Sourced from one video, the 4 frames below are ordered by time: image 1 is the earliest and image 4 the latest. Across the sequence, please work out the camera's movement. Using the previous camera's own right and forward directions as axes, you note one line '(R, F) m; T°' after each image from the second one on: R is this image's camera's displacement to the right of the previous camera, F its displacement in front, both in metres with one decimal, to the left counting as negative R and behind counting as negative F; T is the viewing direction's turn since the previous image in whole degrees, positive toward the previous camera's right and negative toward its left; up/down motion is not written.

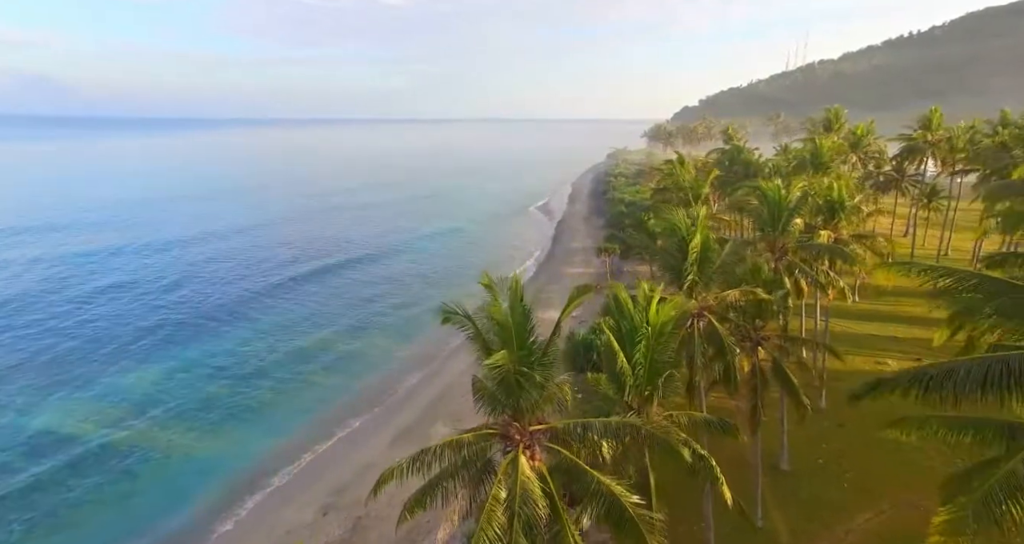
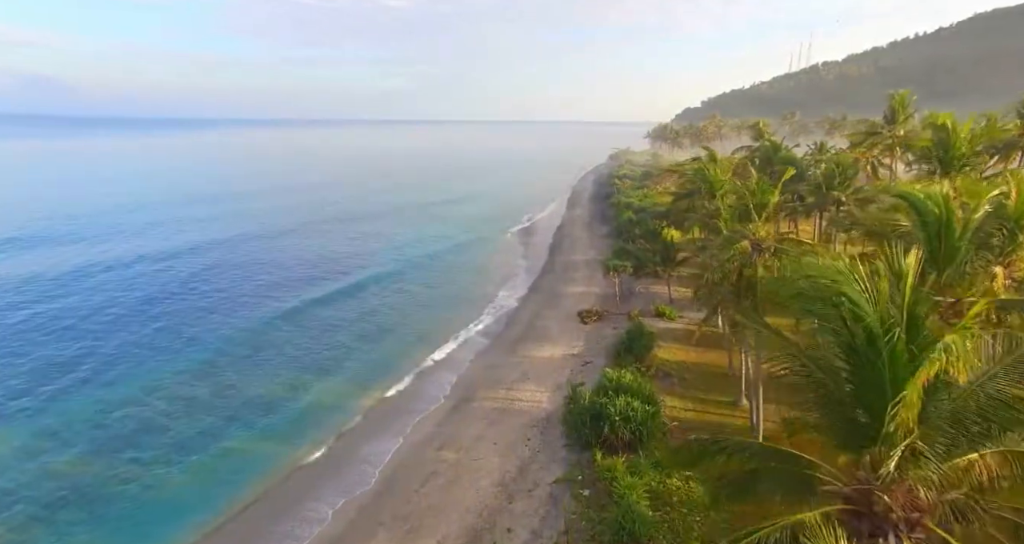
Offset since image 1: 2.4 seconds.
(+0.7, +8.5) m; 0°
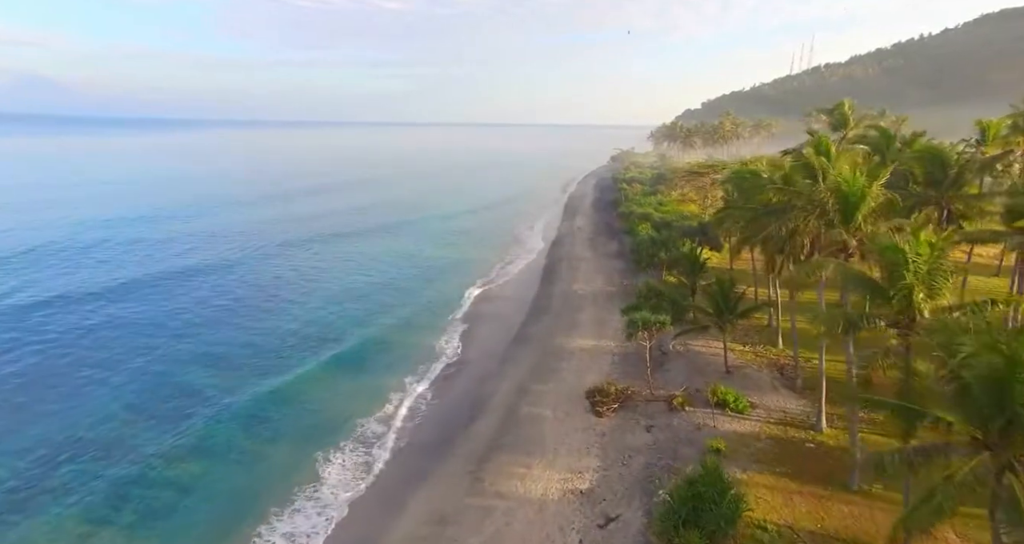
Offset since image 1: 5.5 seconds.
(+1.1, +14.2) m; 0°
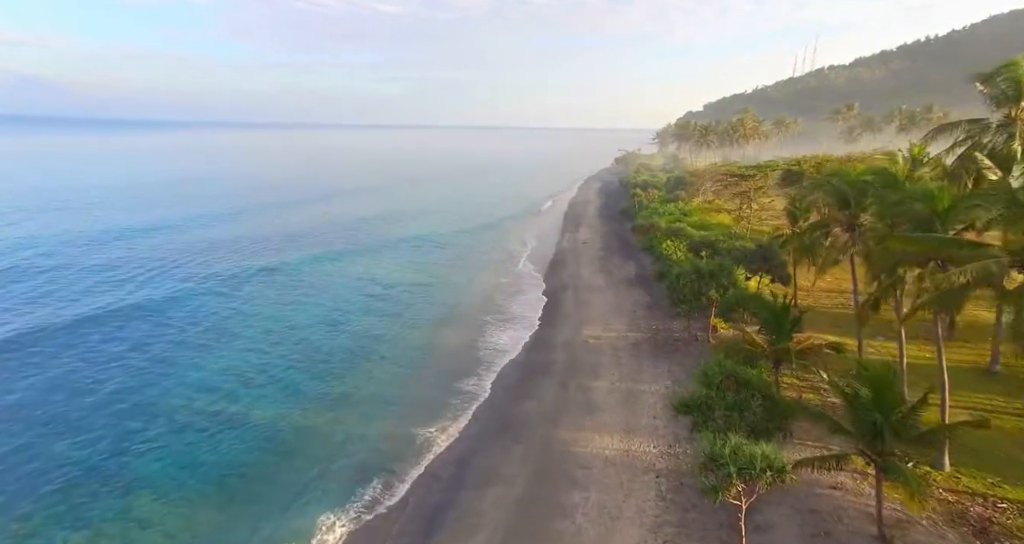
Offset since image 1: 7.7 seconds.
(+0.7, +12.3) m; 0°
